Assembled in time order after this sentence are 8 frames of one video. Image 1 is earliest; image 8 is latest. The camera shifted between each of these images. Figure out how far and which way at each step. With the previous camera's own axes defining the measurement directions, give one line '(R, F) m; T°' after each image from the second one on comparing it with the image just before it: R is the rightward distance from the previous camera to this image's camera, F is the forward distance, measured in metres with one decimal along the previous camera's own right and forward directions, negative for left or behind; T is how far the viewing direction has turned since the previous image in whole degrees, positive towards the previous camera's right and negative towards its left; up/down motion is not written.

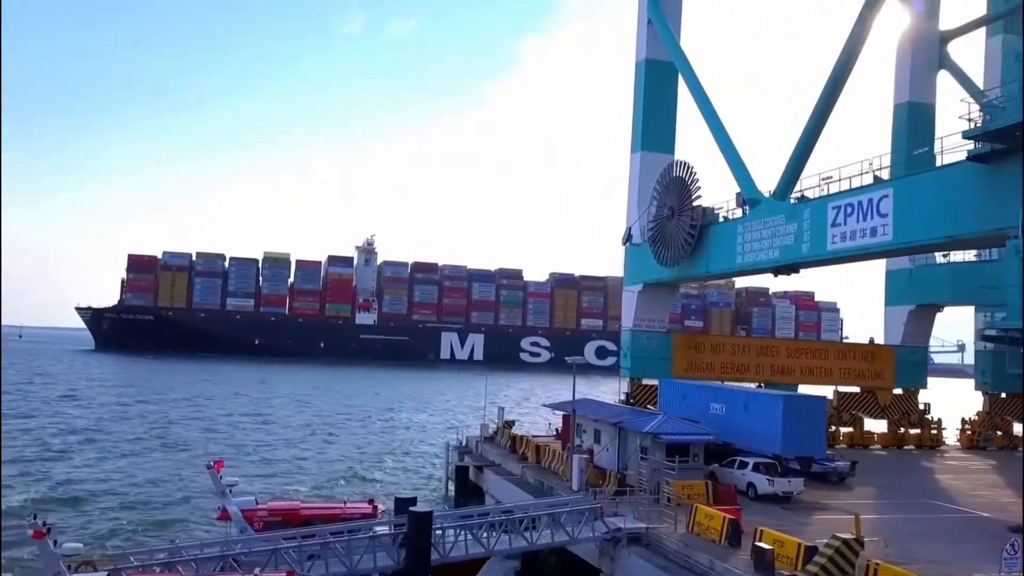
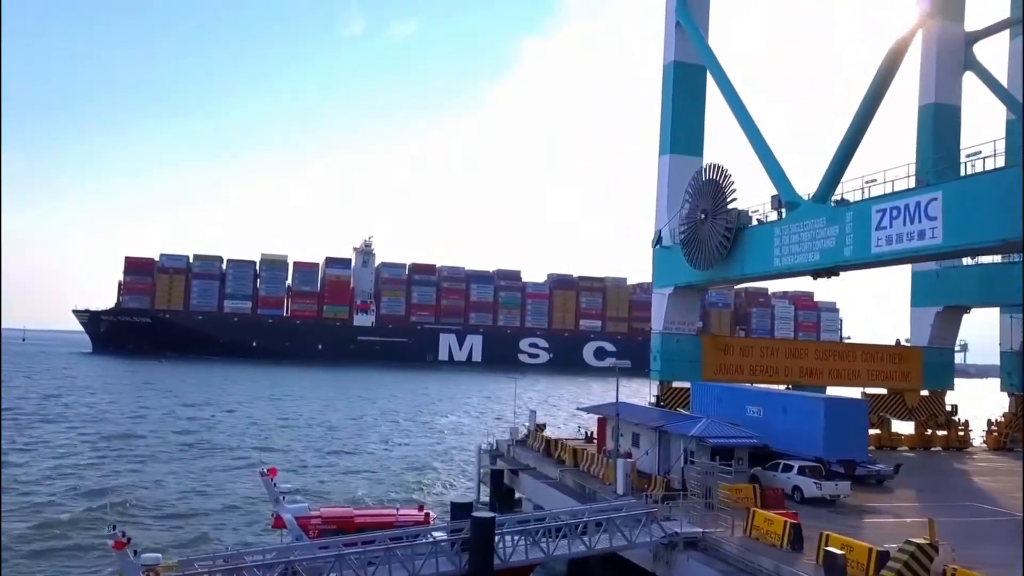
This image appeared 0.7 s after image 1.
(-0.8, 0.0) m; 0°
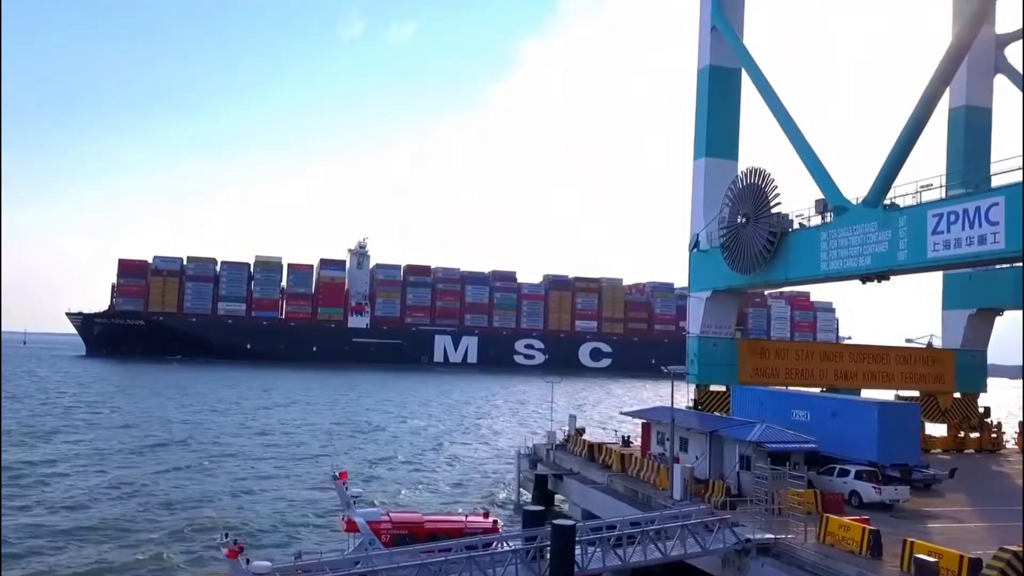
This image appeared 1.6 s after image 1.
(-1.0, 0.0) m; 0°
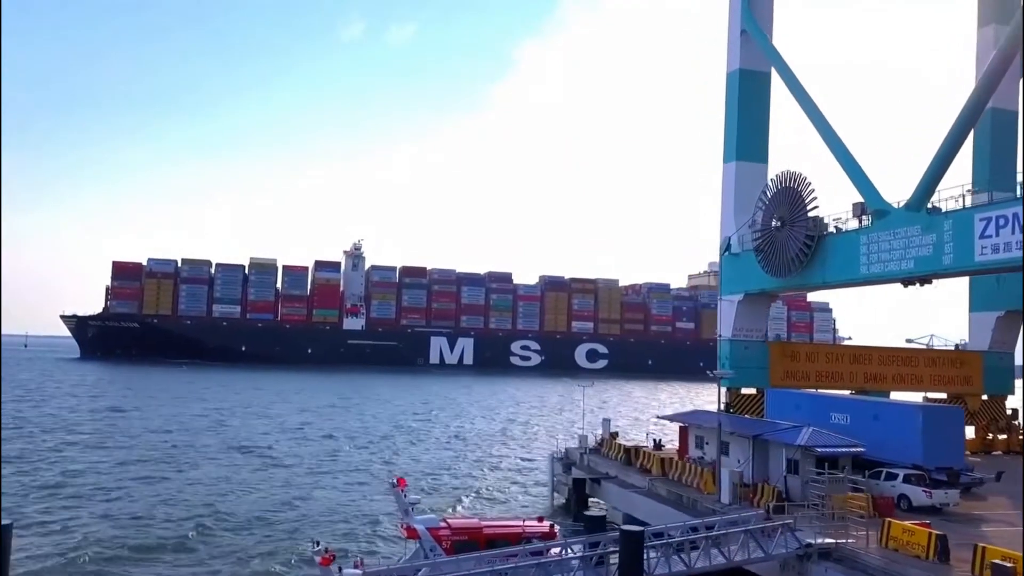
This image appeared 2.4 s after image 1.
(-0.9, 0.0) m; 0°
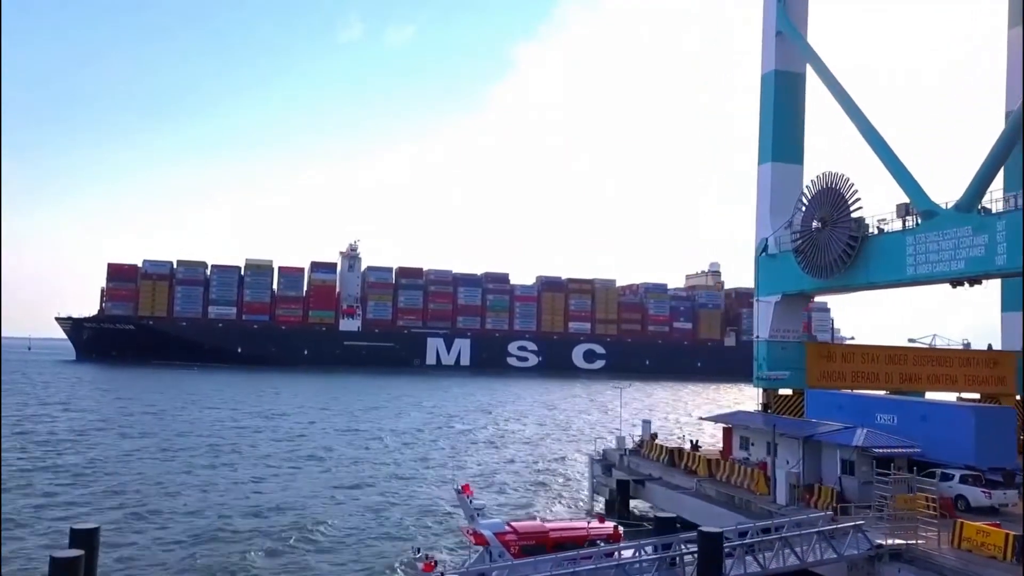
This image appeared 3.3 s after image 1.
(-1.0, 0.0) m; 0°
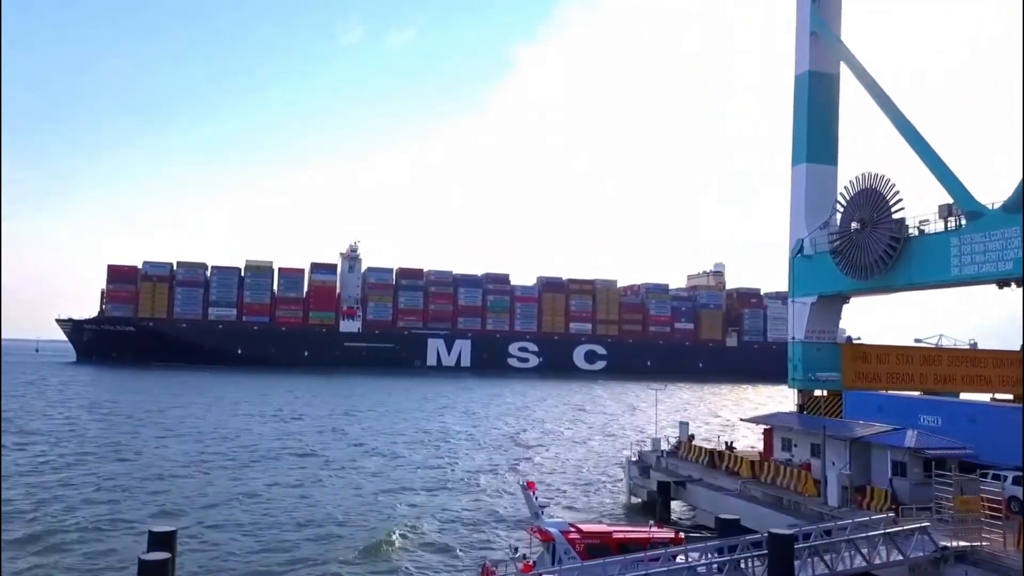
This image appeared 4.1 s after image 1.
(-0.9, 0.0) m; 0°
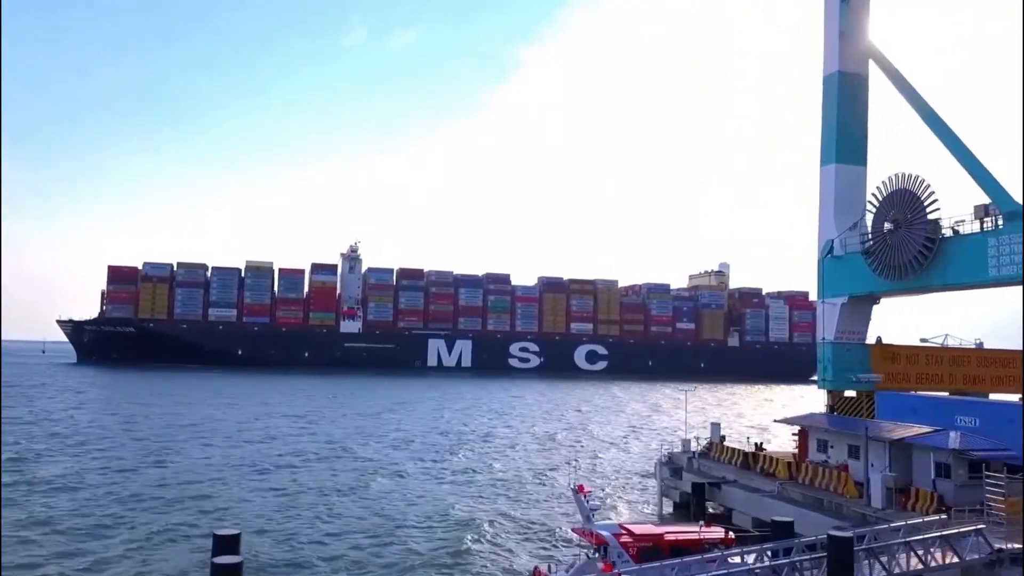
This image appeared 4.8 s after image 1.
(-0.7, 0.0) m; 0°
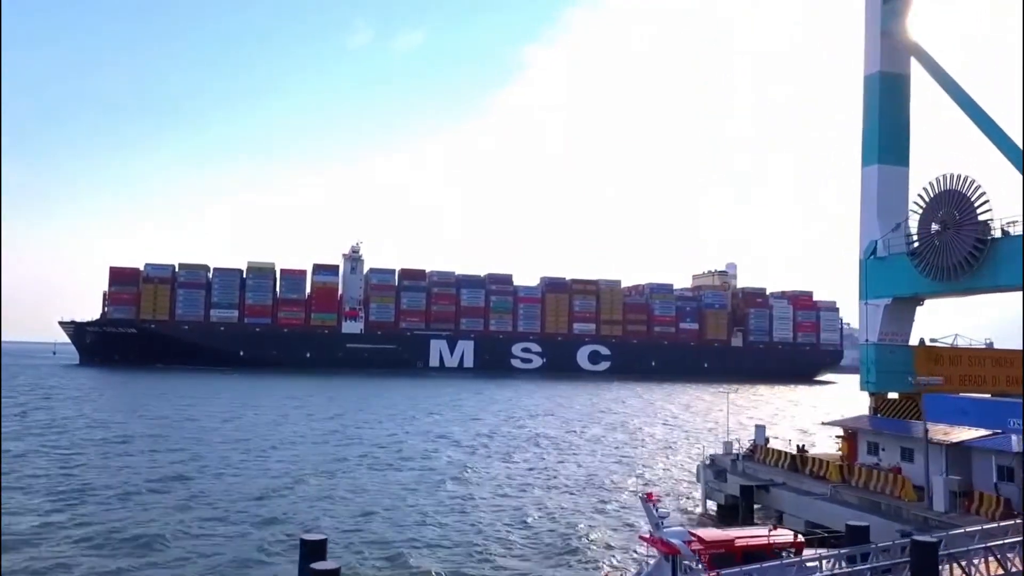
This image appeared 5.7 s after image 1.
(-1.0, 0.0) m; 0°
